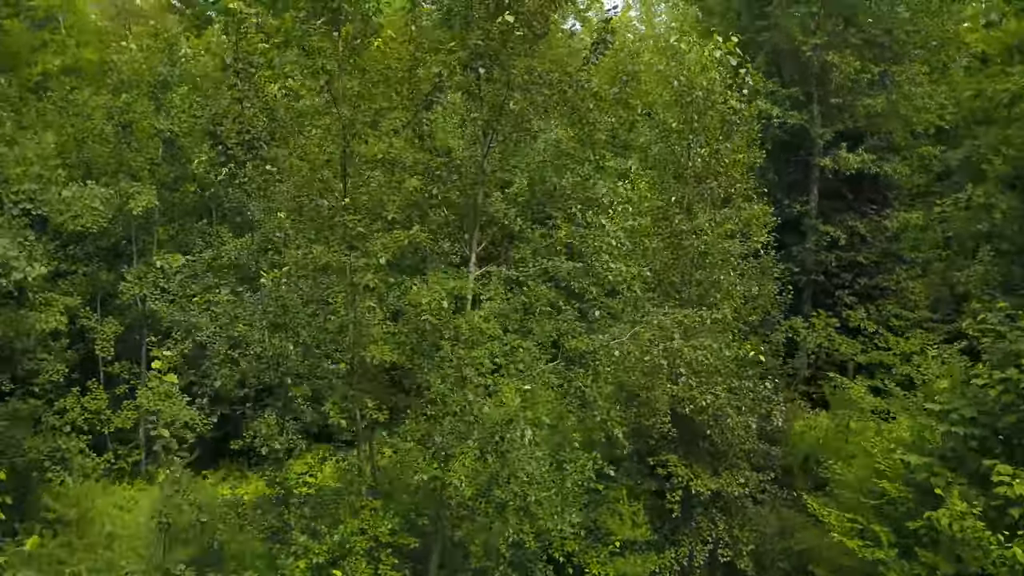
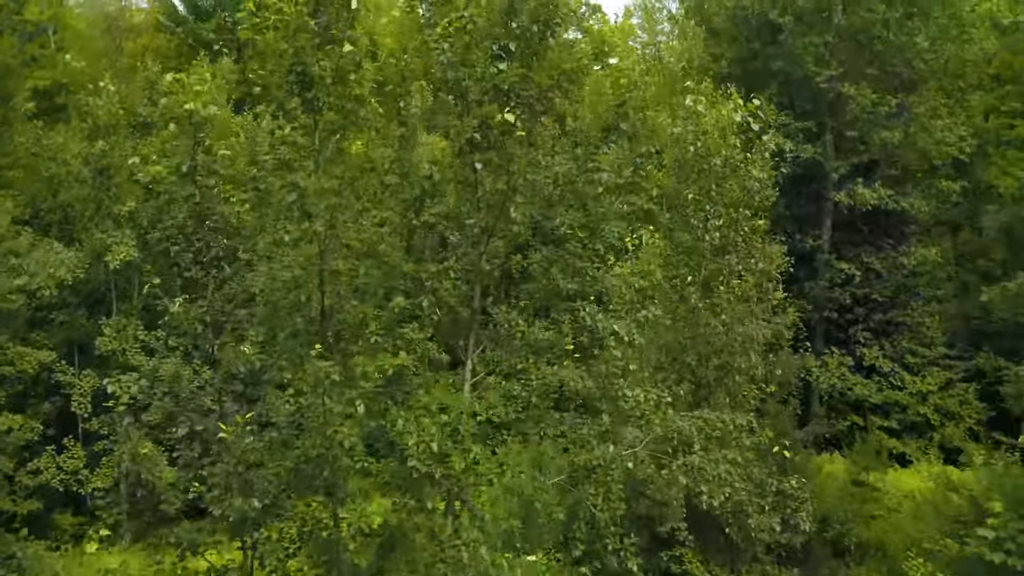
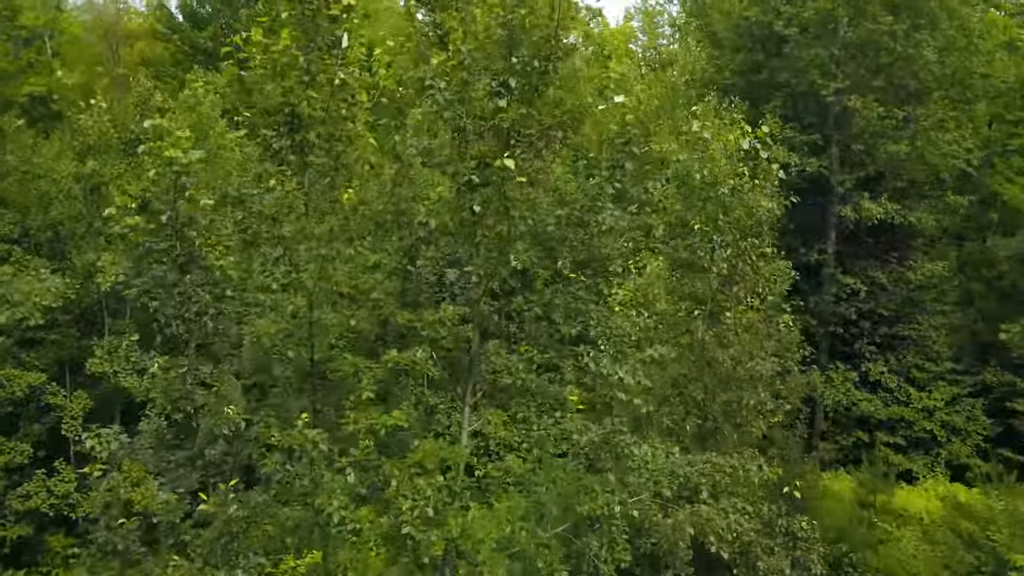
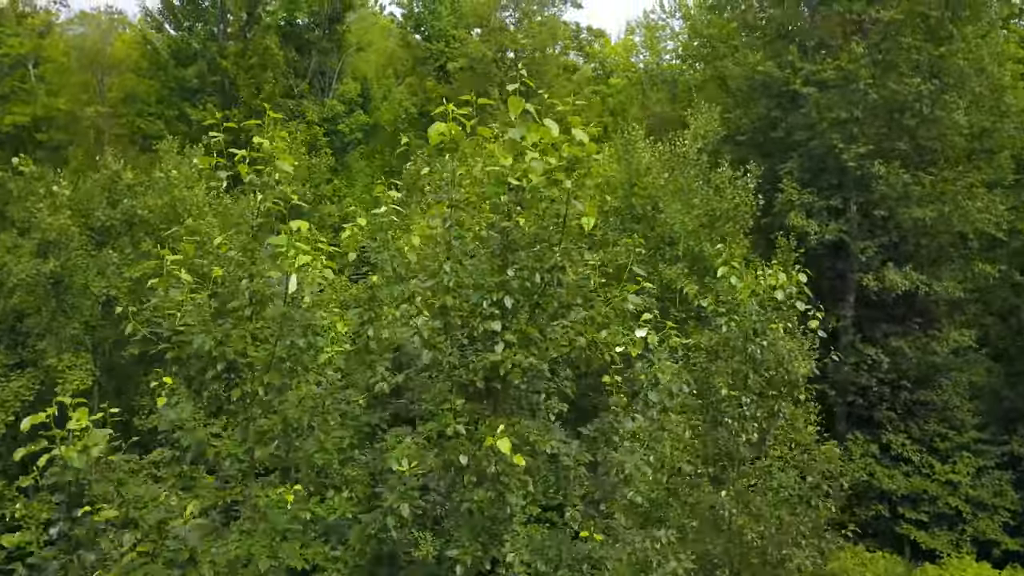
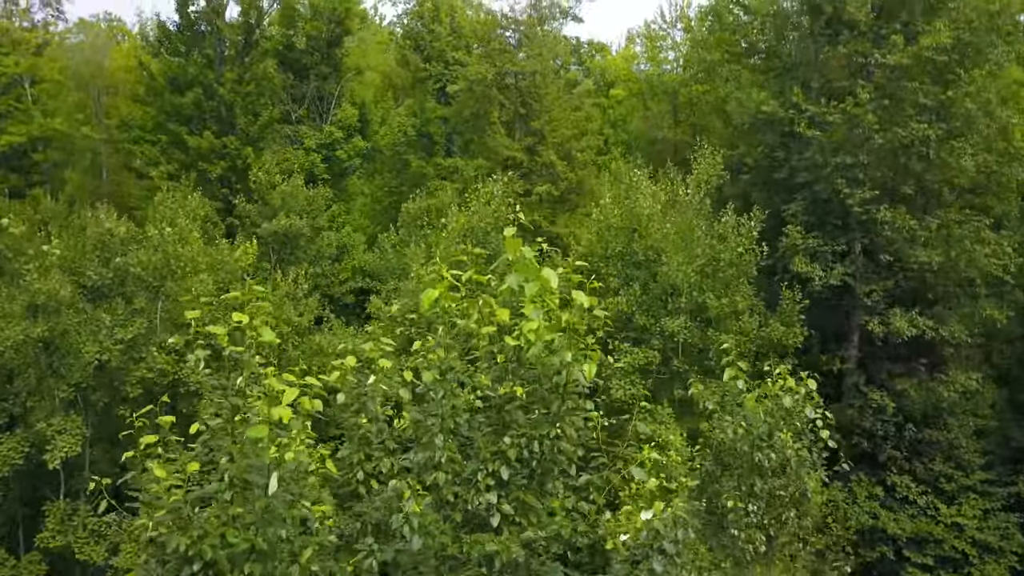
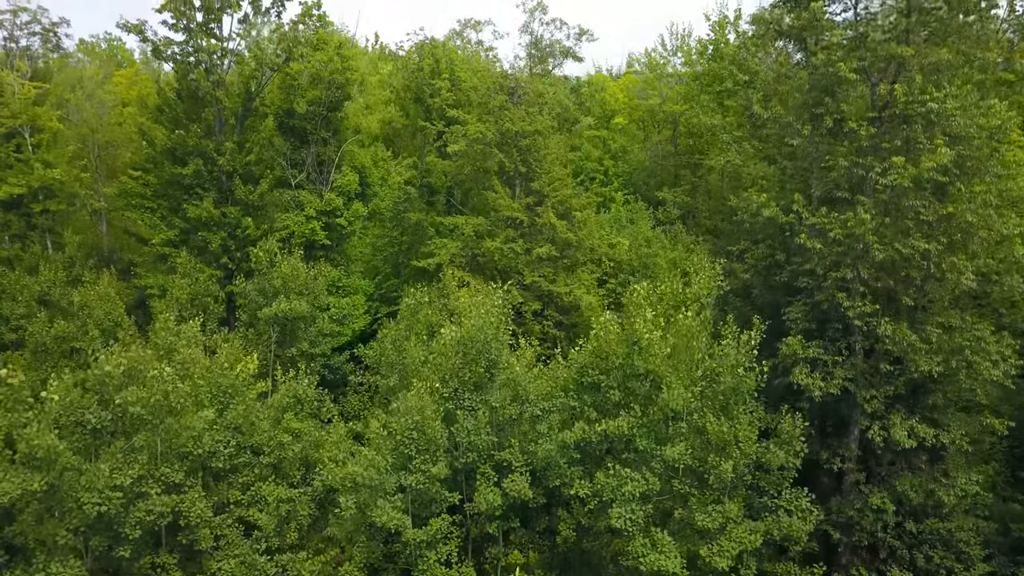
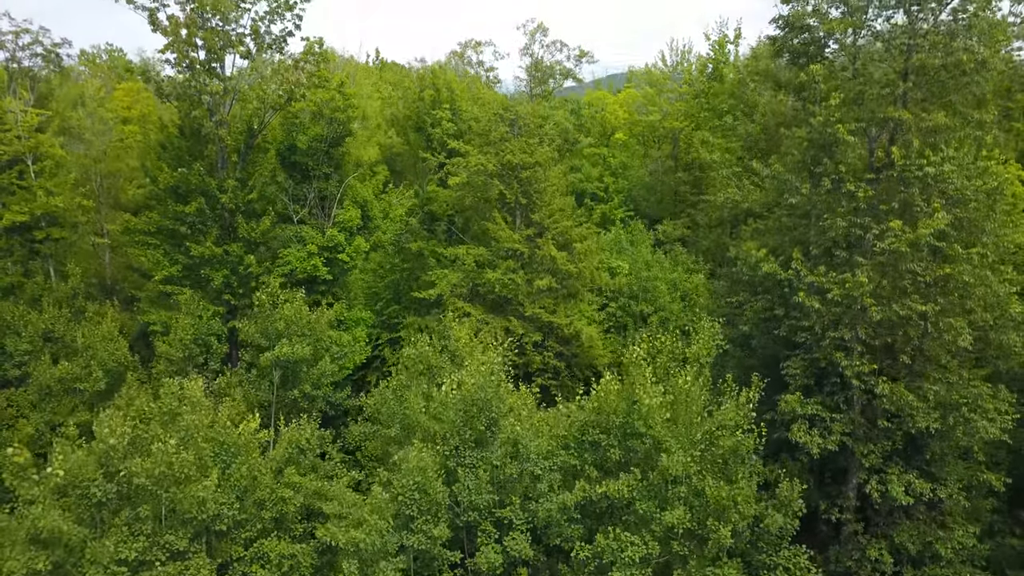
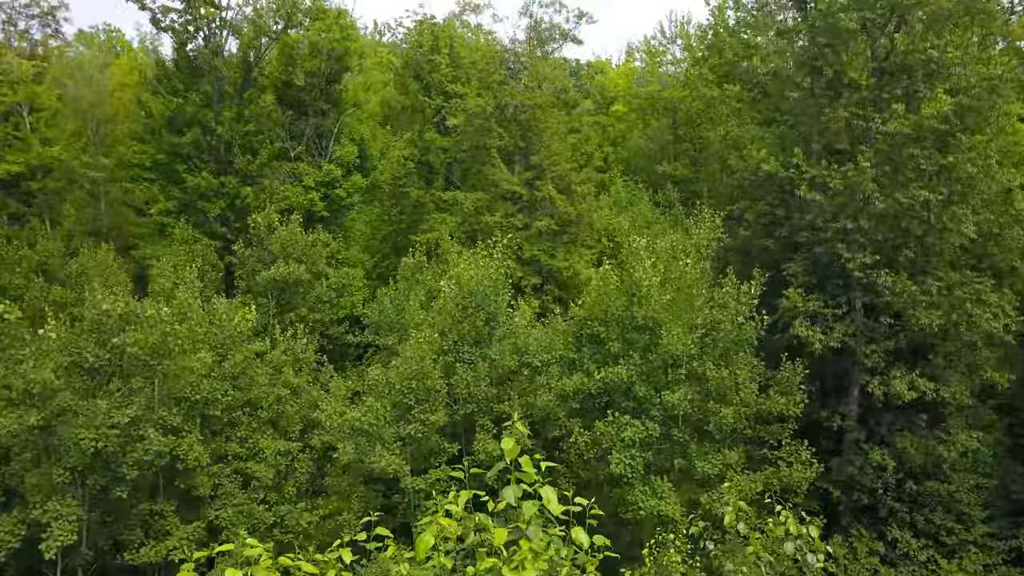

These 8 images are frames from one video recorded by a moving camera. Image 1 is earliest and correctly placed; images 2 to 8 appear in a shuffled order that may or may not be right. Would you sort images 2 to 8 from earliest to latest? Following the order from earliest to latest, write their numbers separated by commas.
2, 3, 4, 5, 8, 6, 7
